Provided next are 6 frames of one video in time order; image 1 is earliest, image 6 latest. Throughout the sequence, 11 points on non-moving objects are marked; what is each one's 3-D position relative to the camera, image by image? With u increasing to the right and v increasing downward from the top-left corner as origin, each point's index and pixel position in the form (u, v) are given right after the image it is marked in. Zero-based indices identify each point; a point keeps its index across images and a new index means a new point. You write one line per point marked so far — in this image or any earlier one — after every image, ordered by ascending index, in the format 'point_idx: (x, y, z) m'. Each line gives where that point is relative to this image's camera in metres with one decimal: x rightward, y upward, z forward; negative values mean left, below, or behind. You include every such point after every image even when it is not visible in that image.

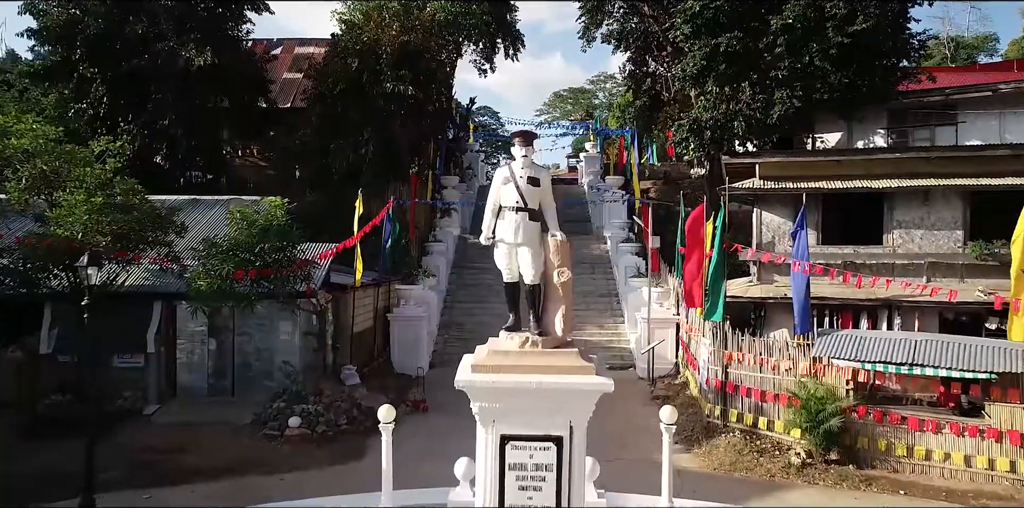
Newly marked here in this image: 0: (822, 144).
0: (+6.8, +2.4, +16.3) m
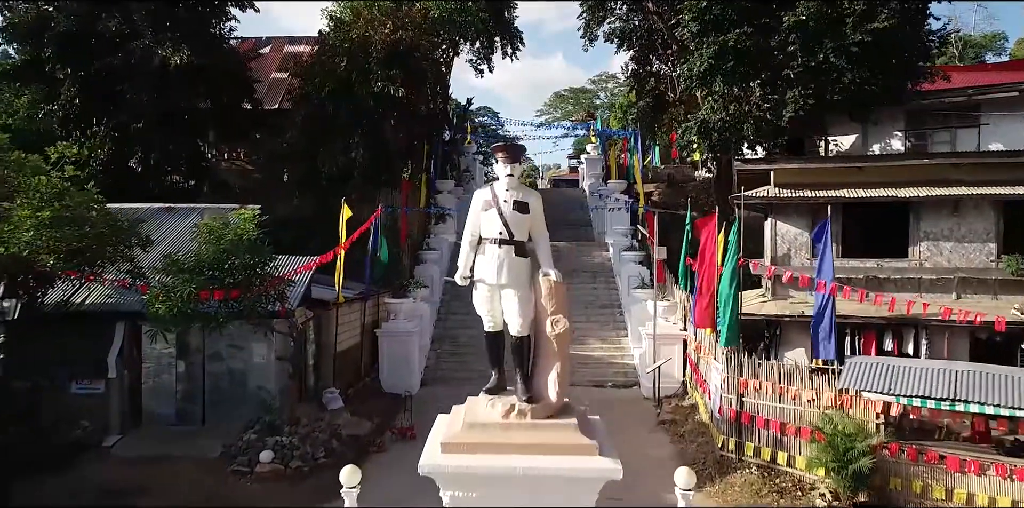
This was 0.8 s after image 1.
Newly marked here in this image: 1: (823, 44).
0: (+6.7, +2.2, +15.5) m
1: (+5.6, +3.7, +13.4) m
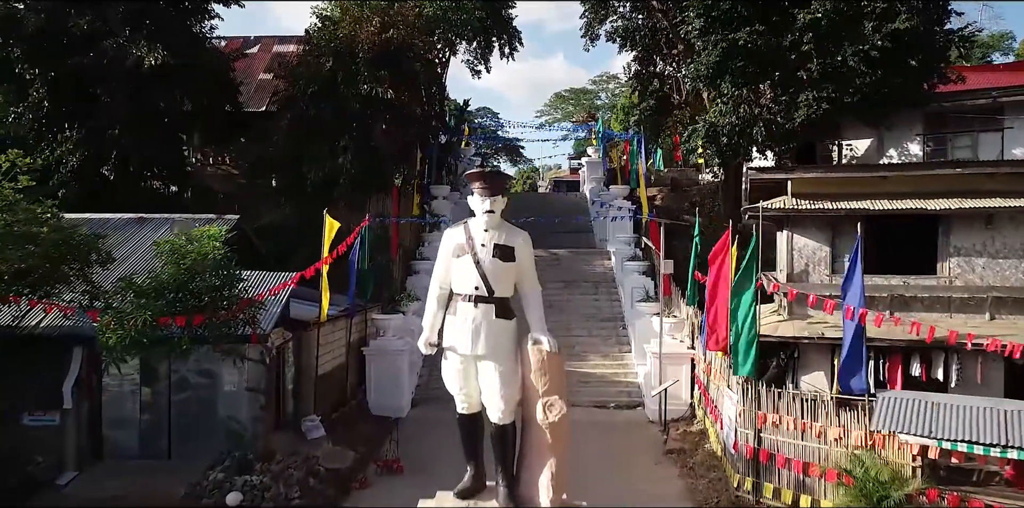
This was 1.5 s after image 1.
0: (+6.6, +2.0, +14.7) m
1: (+5.5, +3.5, +12.6) m
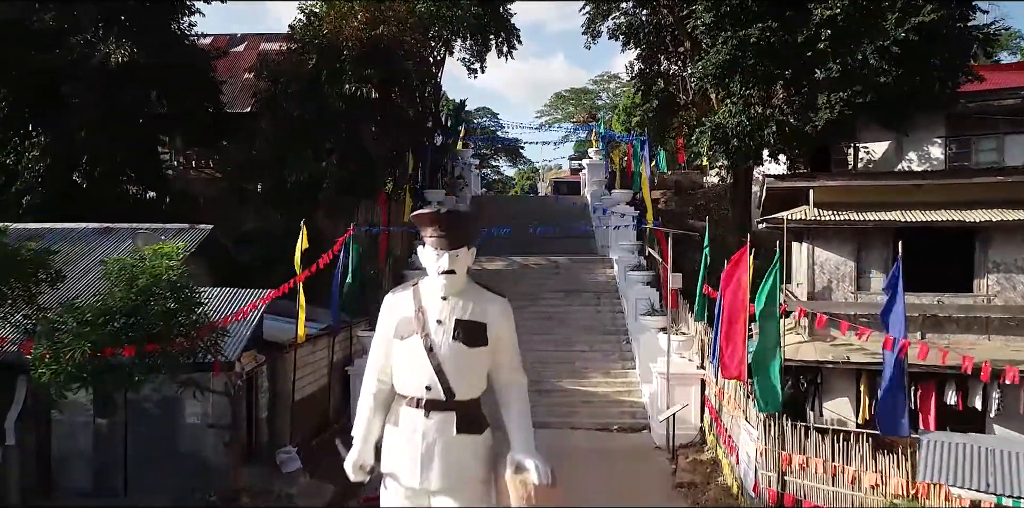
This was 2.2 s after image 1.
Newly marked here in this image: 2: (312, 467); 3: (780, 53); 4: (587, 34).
0: (+6.6, +1.8, +13.9) m
1: (+5.5, +3.4, +11.8) m
2: (-2.3, -2.5, +8.6) m
3: (+4.4, +3.3, +12.3) m
4: (+1.7, +5.0, +16.9) m
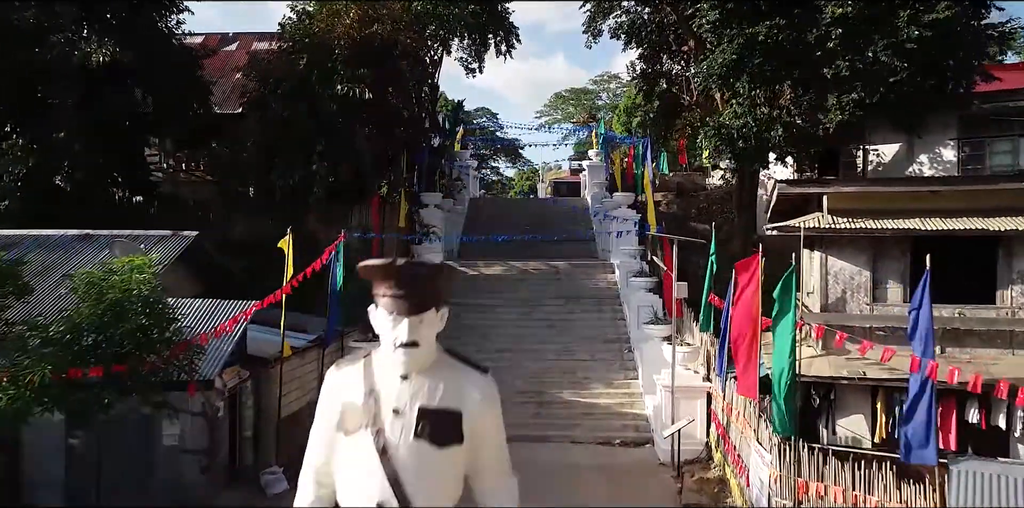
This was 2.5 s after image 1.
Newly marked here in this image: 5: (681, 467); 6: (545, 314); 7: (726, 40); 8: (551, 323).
0: (+6.6, +1.7, +13.5) m
1: (+5.4, +3.3, +11.3) m
2: (-2.3, -2.6, +8.1) m
3: (+4.4, +3.2, +11.9) m
4: (+1.7, +4.9, +16.5) m
5: (+2.1, -2.7, +9.4) m
6: (+0.6, -1.1, +14.1) m
7: (+3.5, +3.5, +12.3) m
8: (+0.7, -1.3, +13.8) m
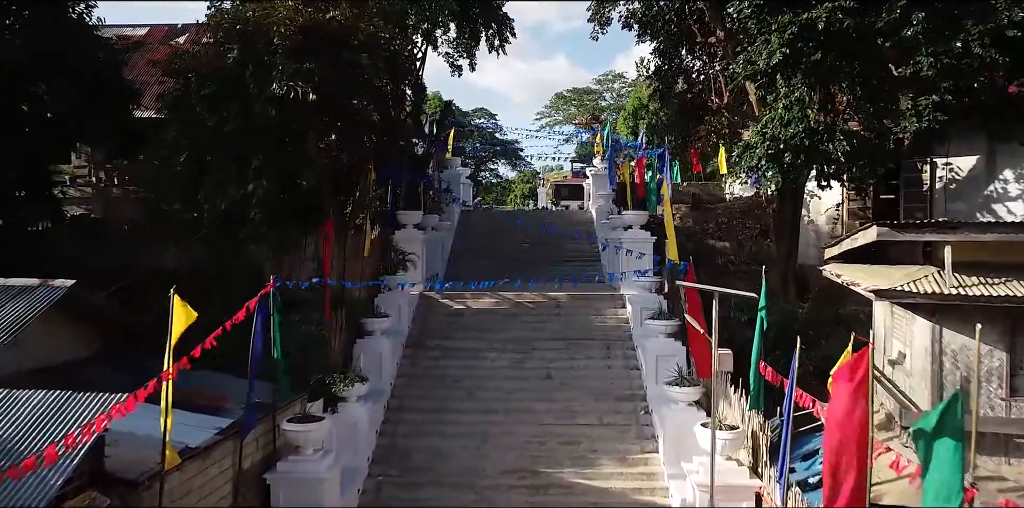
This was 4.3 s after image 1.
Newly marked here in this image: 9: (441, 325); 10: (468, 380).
0: (+6.4, +1.2, +11.0) m
1: (+5.3, +2.7, +8.9) m
2: (-2.5, -3.1, +5.7) m
3: (+4.2, +2.6, +9.4) m
4: (+1.5, +4.3, +14.0) m
5: (+2.0, -3.2, +7.0) m
6: (+0.5, -1.7, +11.6) m
7: (+3.4, +3.0, +9.8) m
8: (+0.6, -1.8, +11.3) m
9: (-1.2, -1.2, +12.6) m
10: (-0.7, -1.9, +11.2) m
